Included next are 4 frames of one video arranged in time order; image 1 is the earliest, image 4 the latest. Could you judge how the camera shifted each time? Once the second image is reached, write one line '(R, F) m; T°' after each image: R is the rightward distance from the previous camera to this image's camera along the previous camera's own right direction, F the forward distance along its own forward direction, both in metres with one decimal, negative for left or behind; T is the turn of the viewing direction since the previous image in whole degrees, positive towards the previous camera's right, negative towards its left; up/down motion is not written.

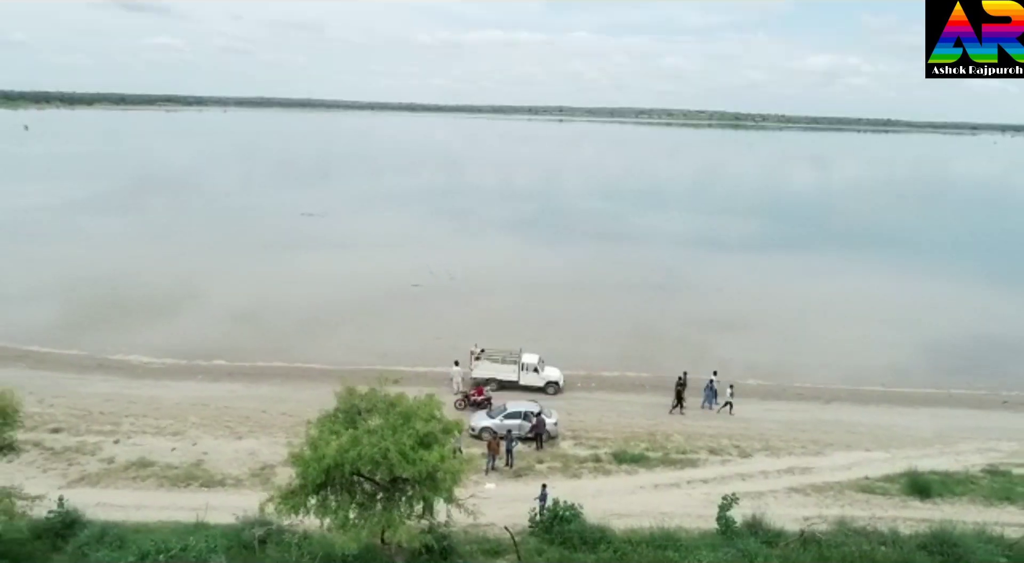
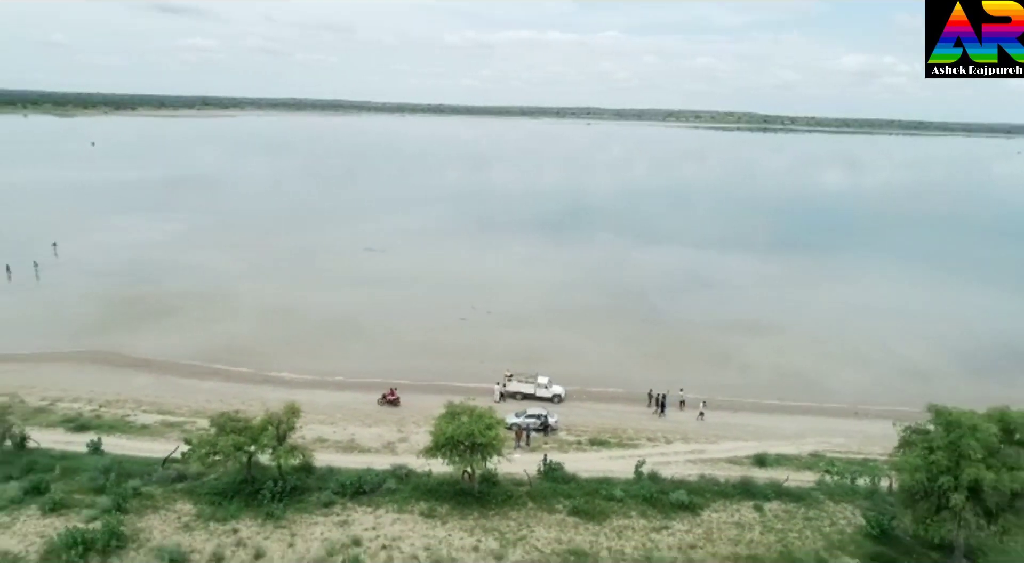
(+0.1, -5.6) m; -2°
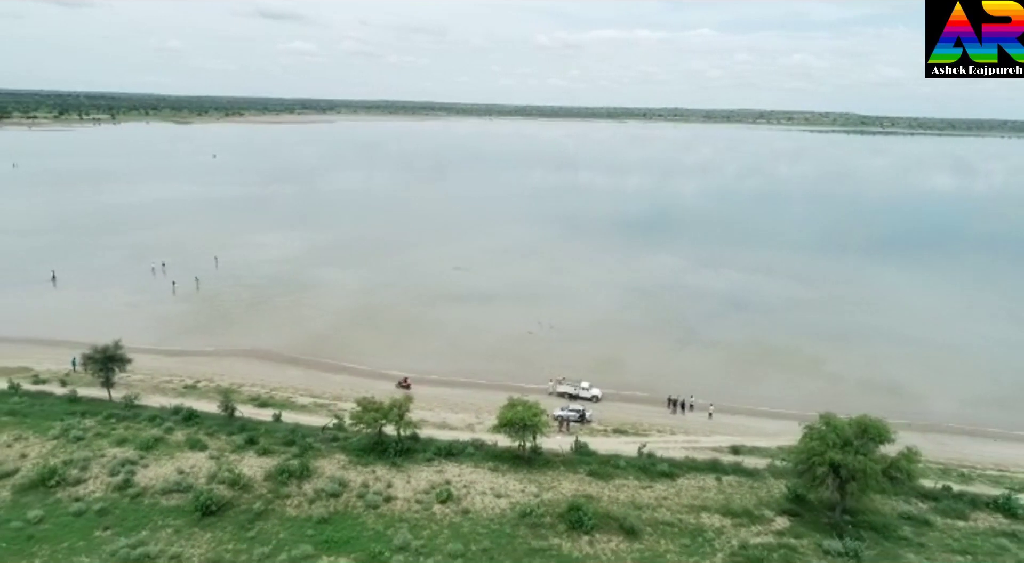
(+0.9, -5.3) m; -7°
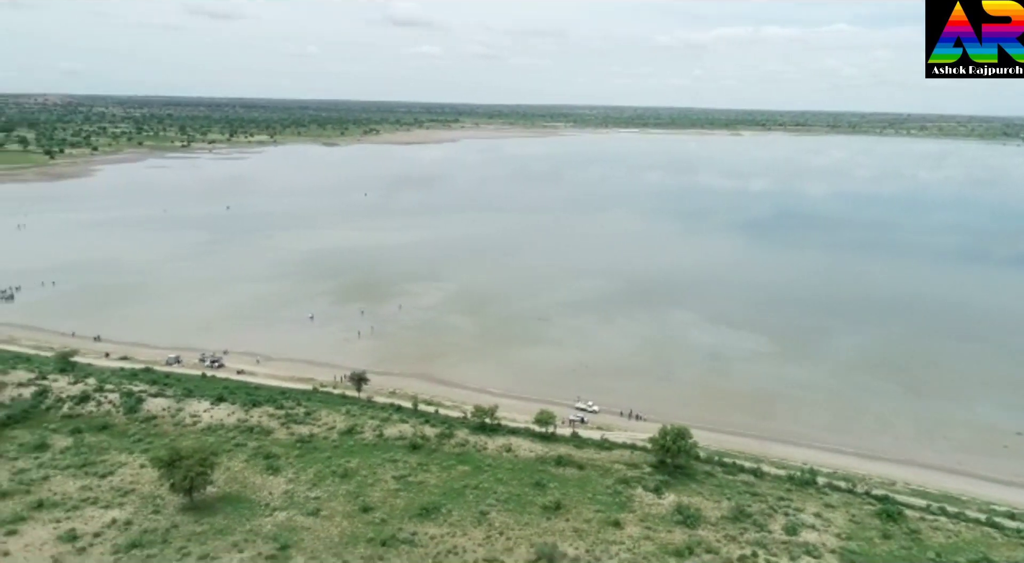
(+3.9, -19.3) m; -9°
